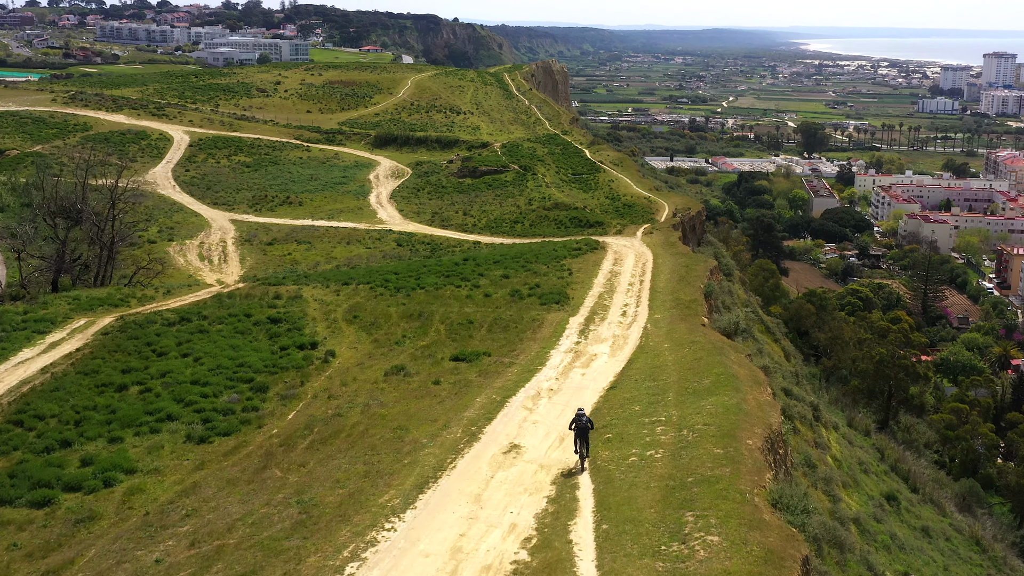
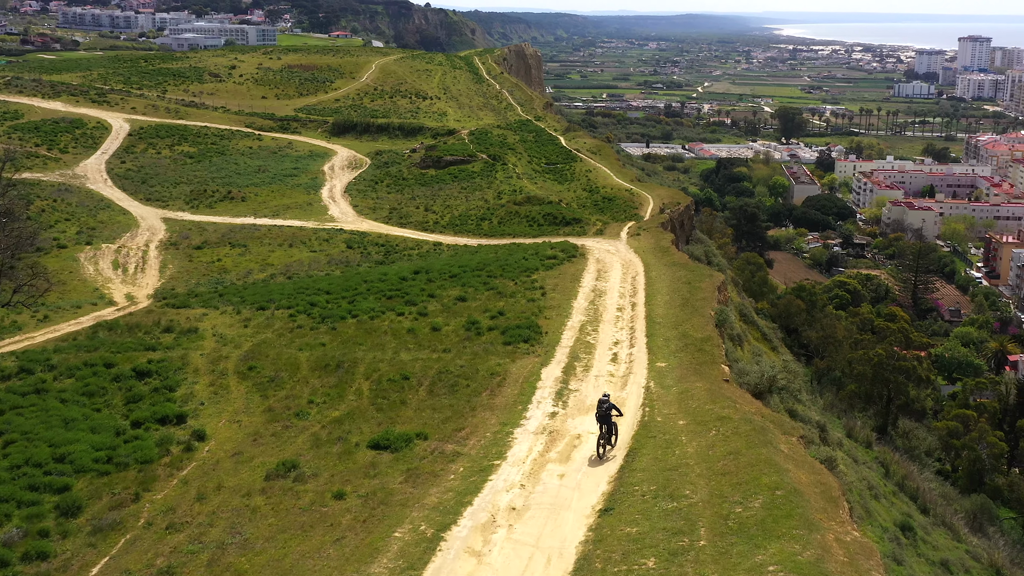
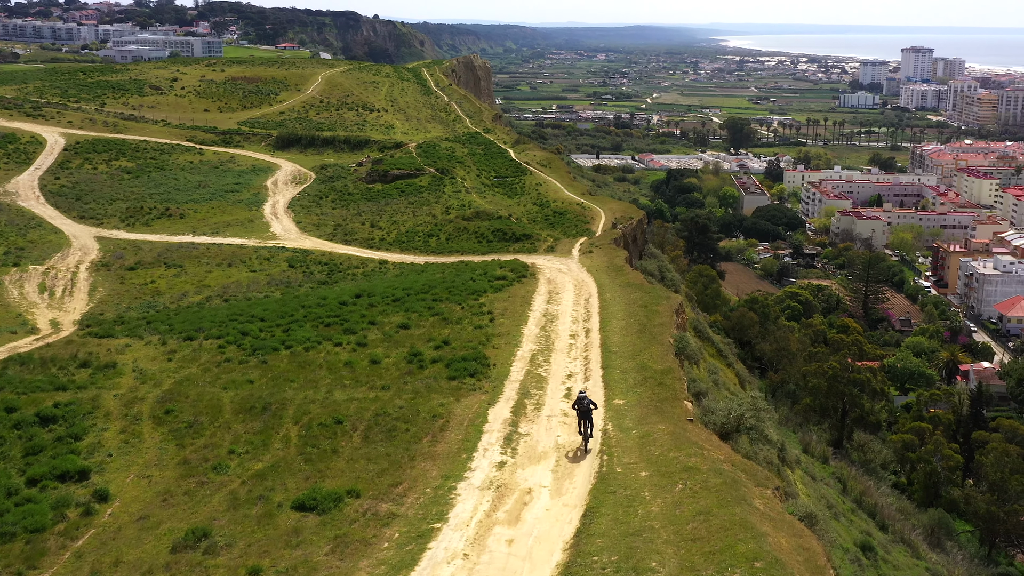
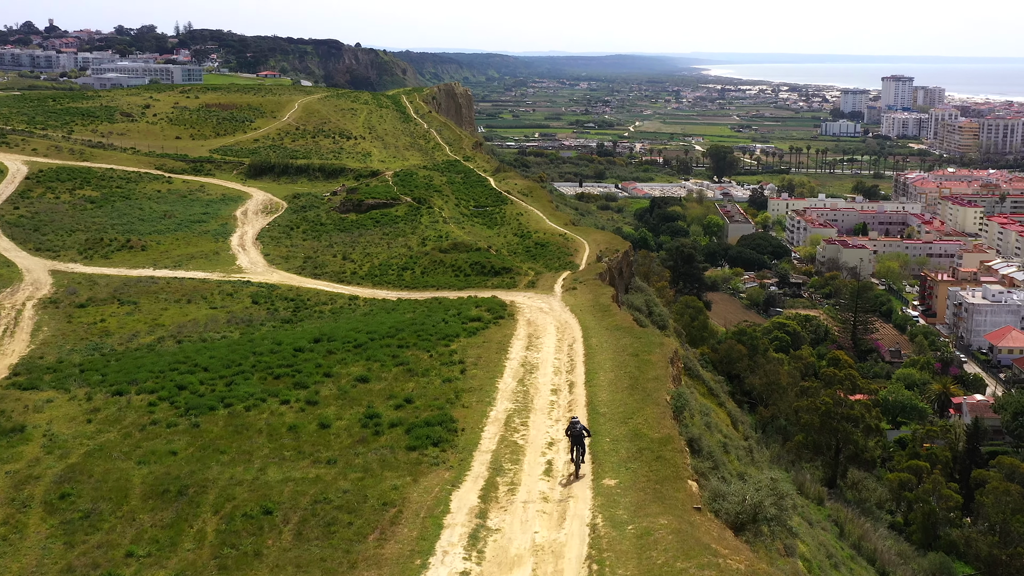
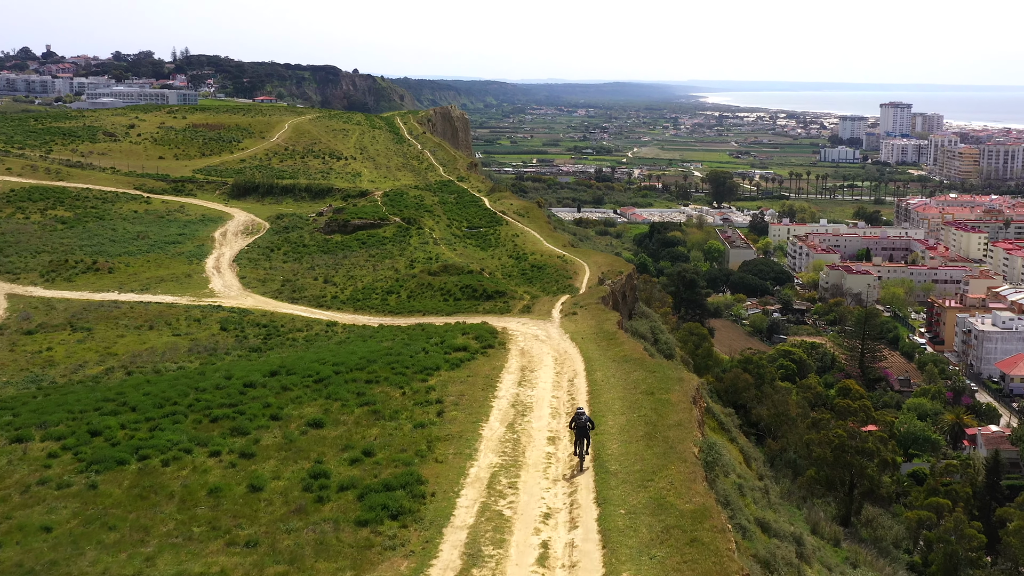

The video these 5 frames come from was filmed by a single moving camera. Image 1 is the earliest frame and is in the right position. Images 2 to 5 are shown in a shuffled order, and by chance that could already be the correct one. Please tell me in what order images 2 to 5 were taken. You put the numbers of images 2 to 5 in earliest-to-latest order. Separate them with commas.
2, 3, 4, 5
